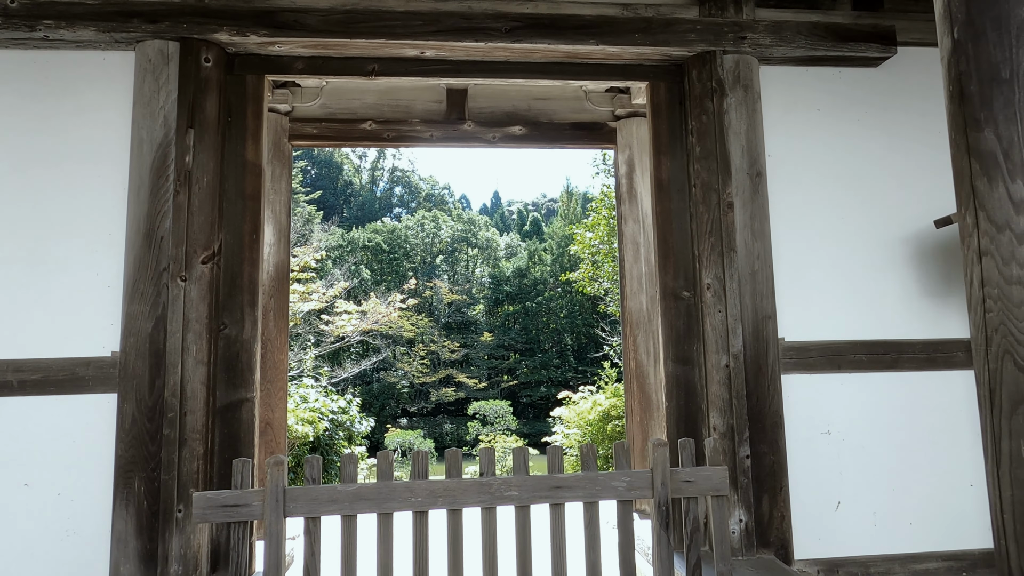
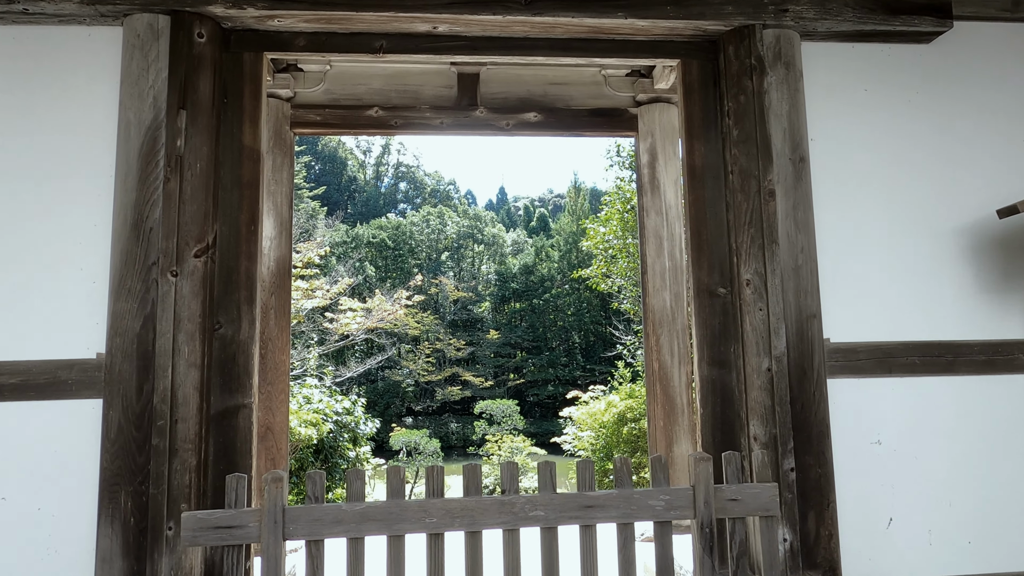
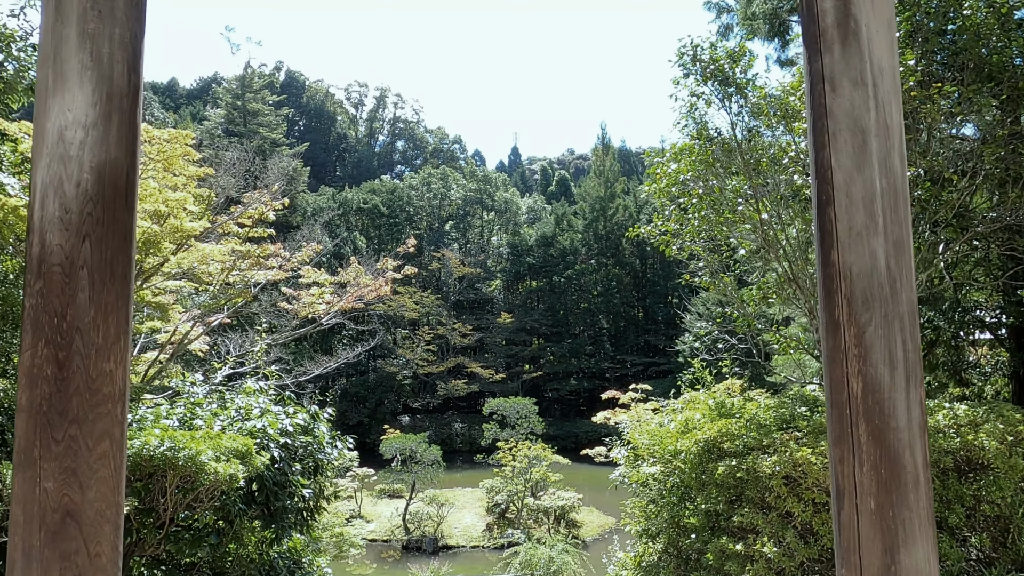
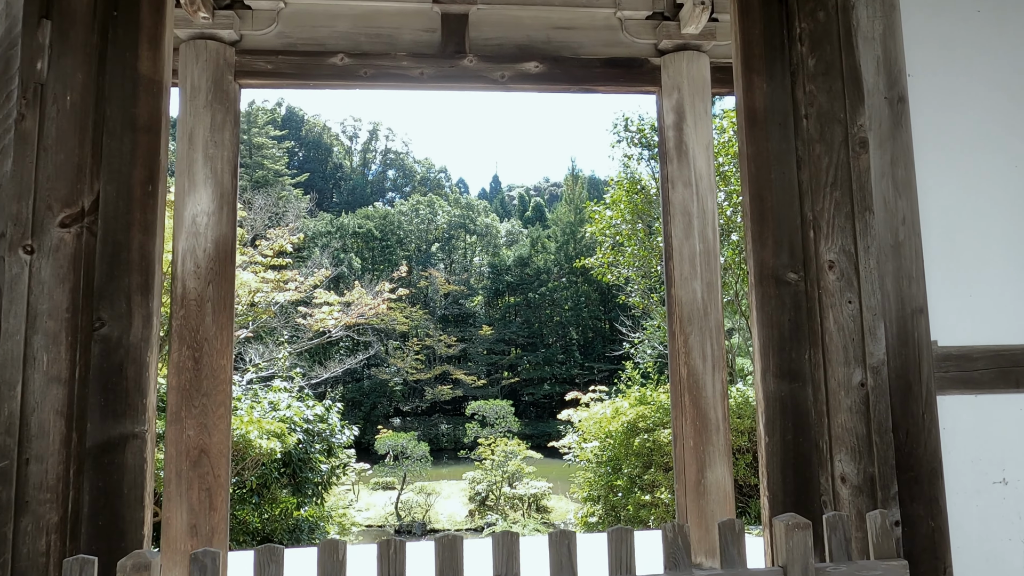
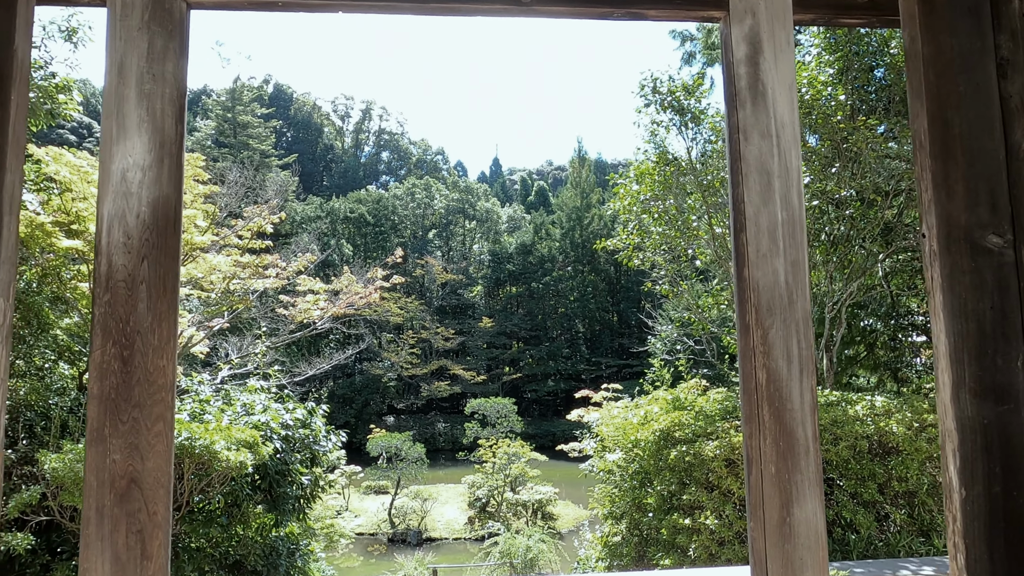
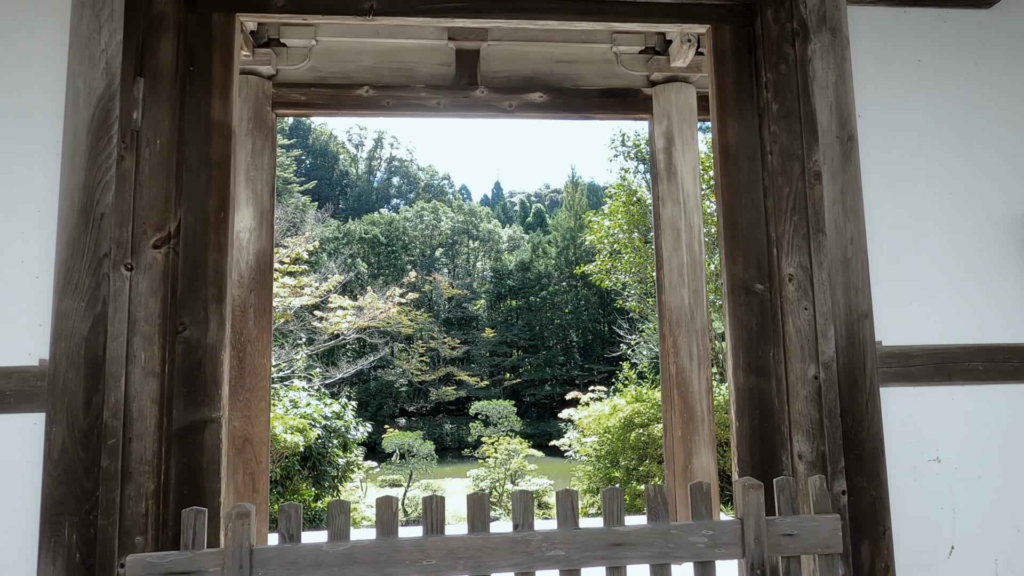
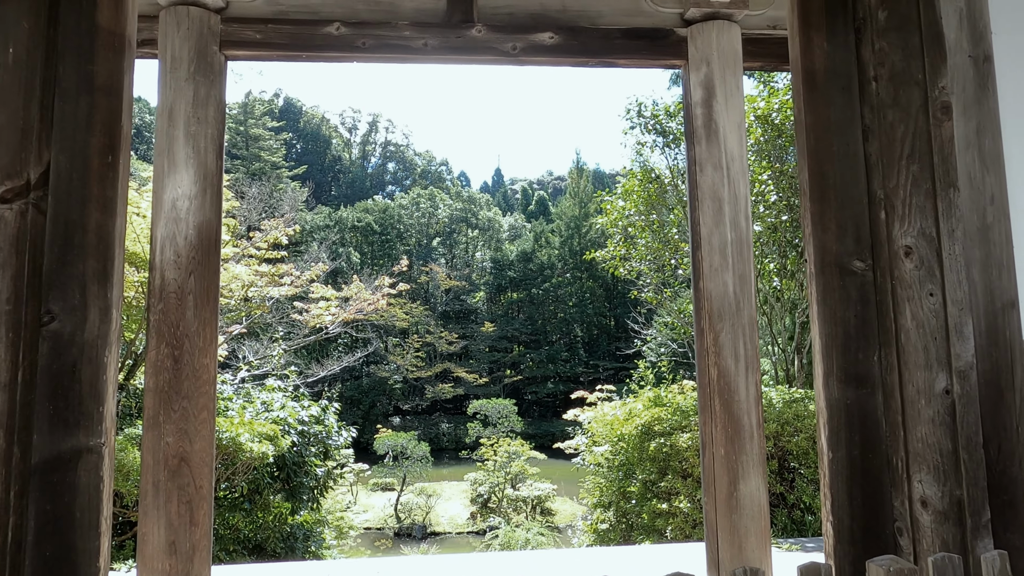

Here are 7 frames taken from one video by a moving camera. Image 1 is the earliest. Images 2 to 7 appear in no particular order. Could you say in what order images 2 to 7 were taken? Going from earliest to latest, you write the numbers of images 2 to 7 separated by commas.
2, 6, 4, 7, 5, 3
